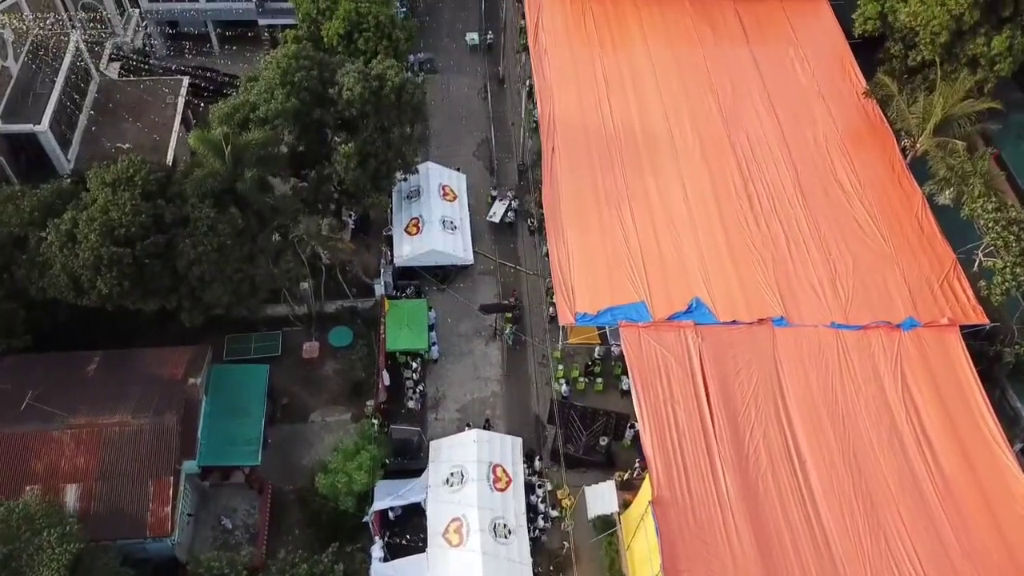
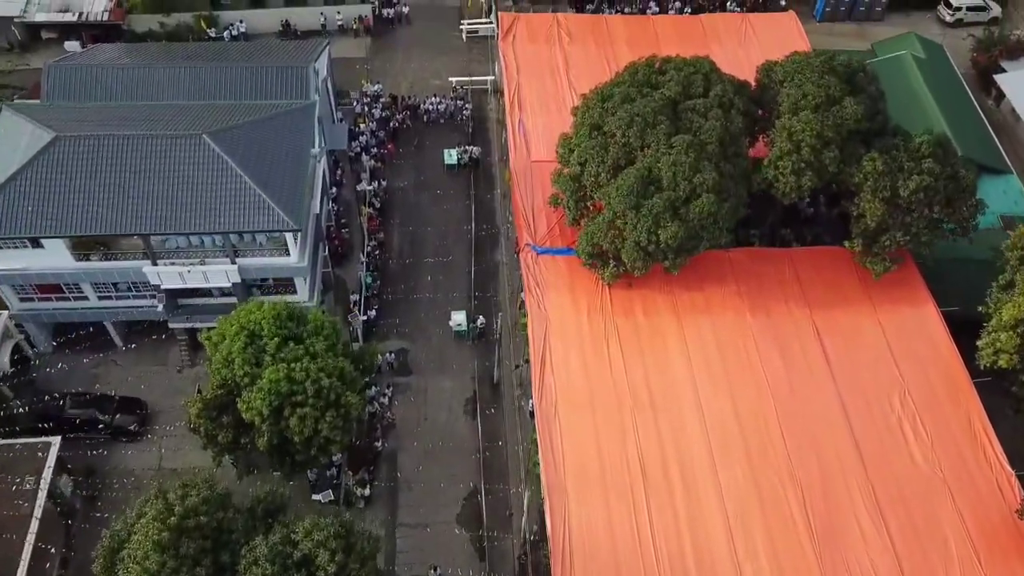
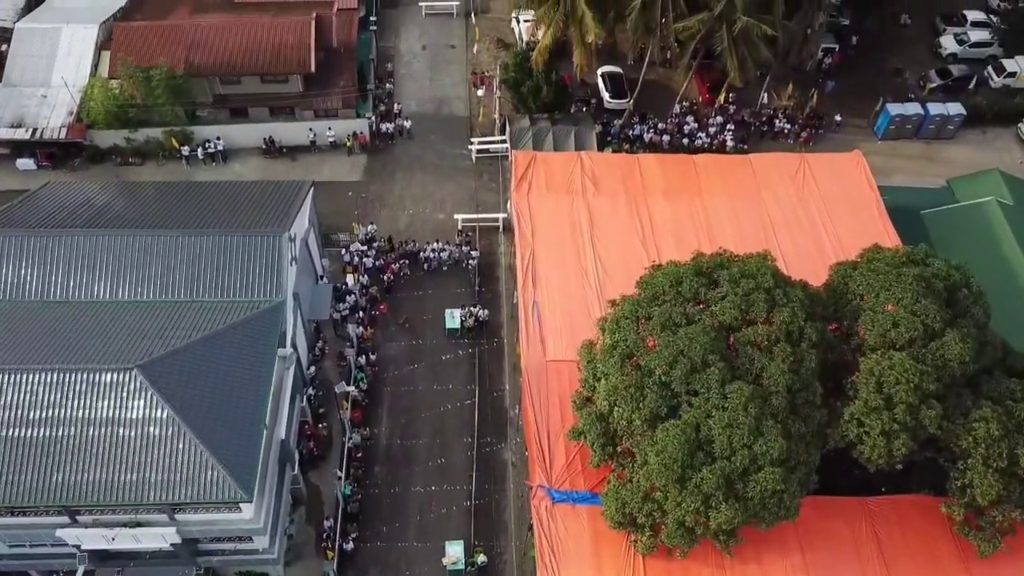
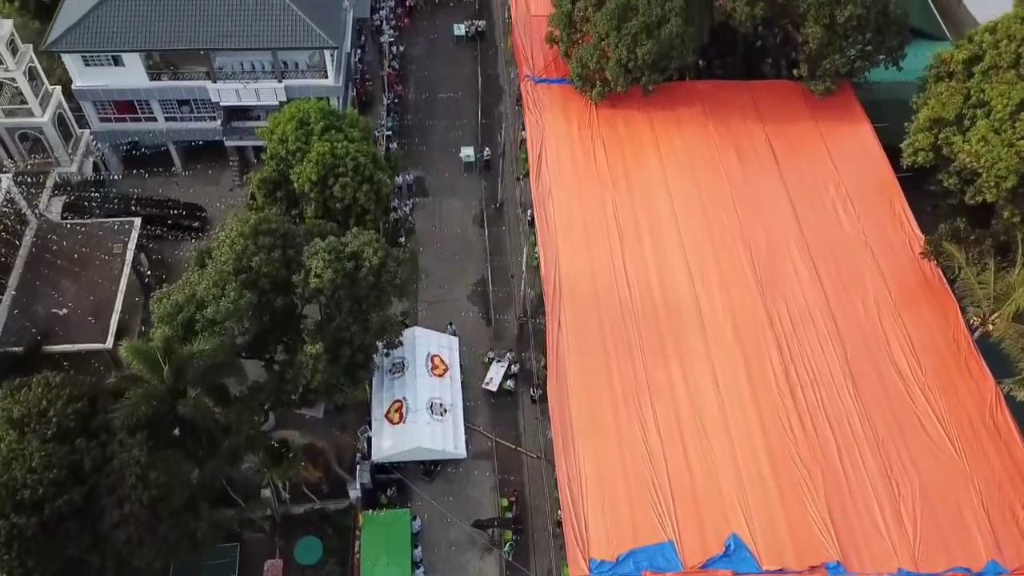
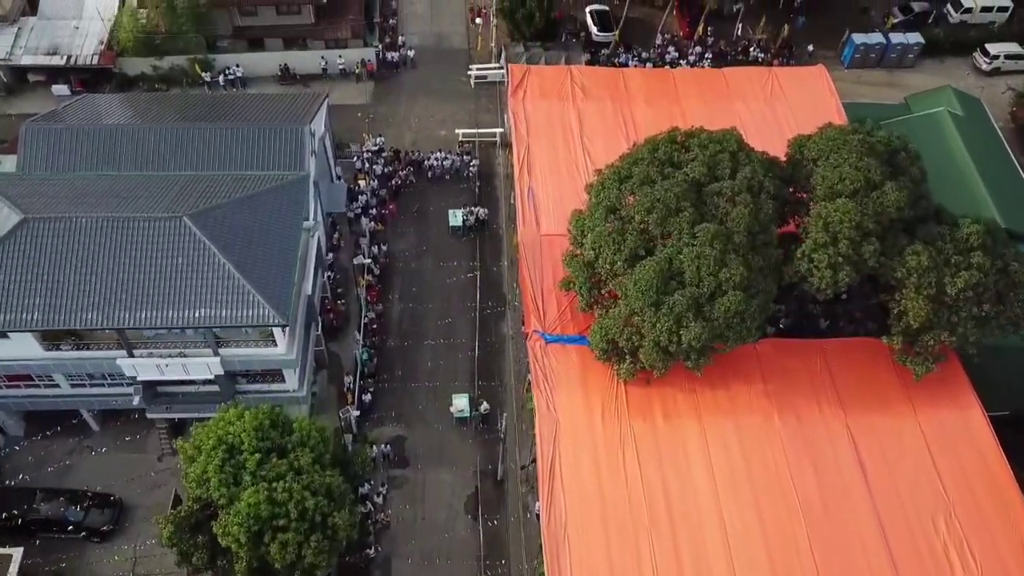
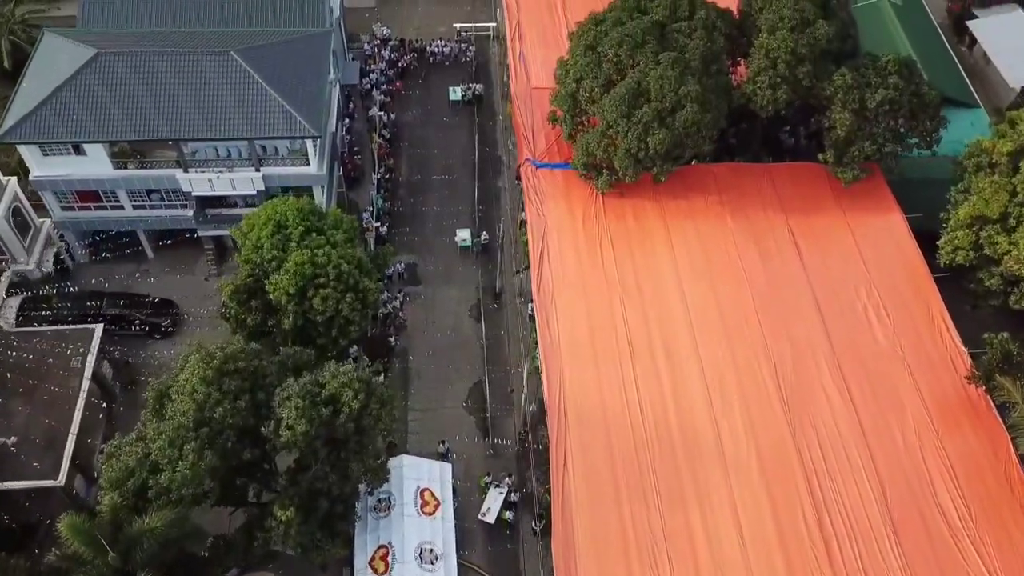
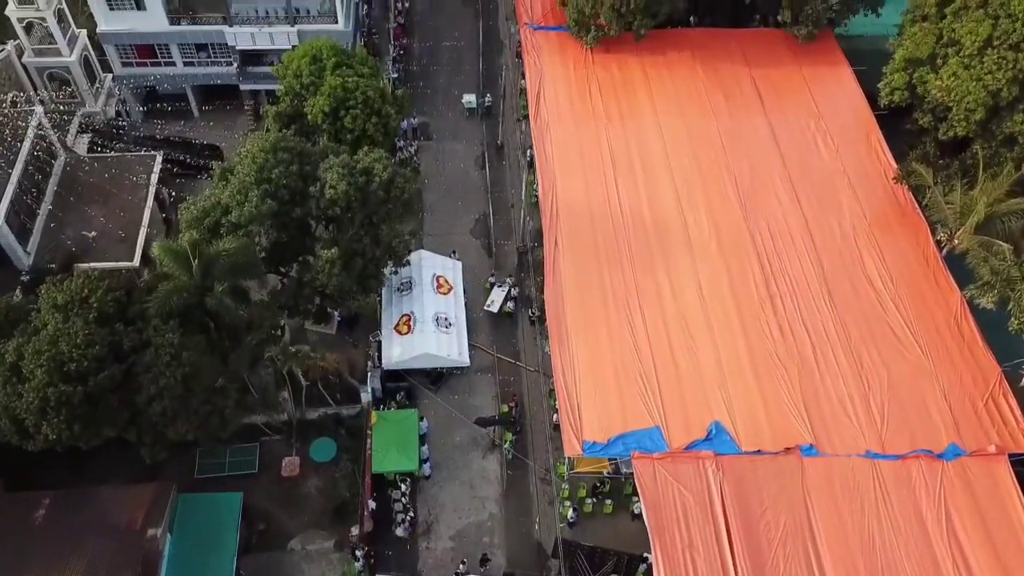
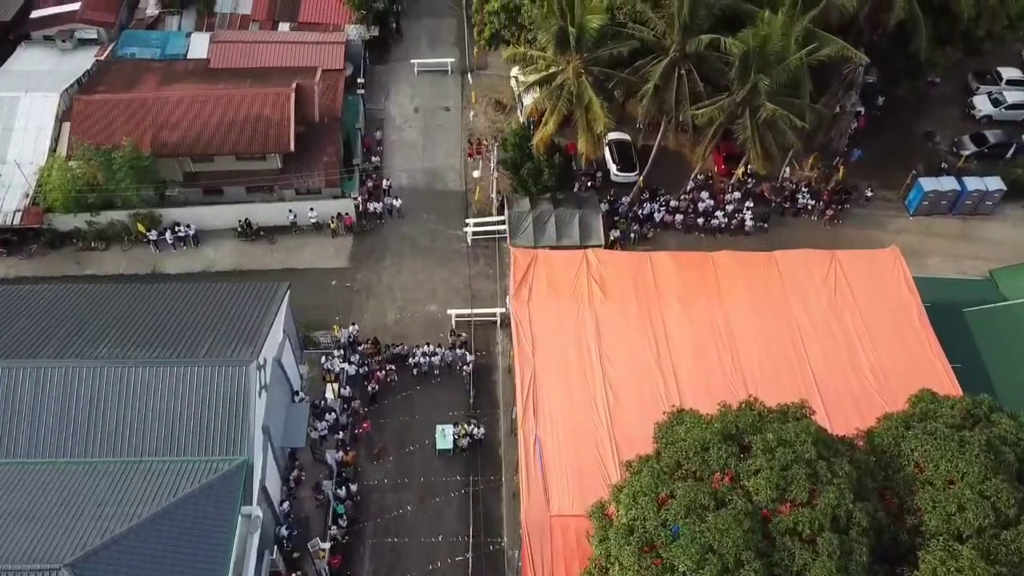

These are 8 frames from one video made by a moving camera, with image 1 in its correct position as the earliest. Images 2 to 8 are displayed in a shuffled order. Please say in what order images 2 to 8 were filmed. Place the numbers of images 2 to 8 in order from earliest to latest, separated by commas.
7, 4, 6, 2, 5, 3, 8
